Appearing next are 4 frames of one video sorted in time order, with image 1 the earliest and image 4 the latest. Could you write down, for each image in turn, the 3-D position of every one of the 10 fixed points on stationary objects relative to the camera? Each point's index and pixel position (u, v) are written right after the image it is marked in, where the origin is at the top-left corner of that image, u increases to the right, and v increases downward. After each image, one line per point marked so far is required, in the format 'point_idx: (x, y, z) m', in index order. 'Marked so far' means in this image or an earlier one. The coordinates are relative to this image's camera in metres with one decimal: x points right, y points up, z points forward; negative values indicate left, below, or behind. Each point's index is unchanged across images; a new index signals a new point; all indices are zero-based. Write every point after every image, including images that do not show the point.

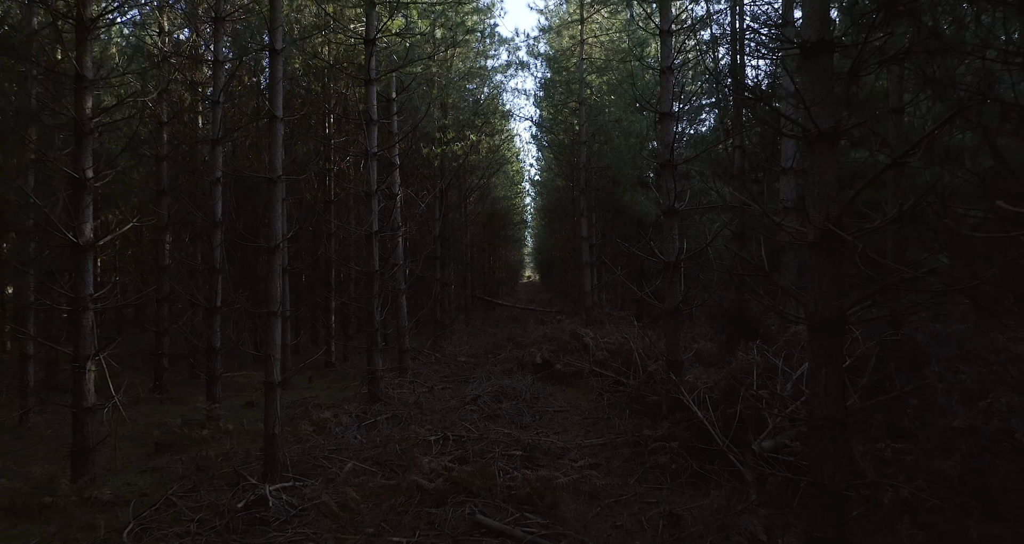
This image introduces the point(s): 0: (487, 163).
0: (-0.6, +2.7, +15.5) m
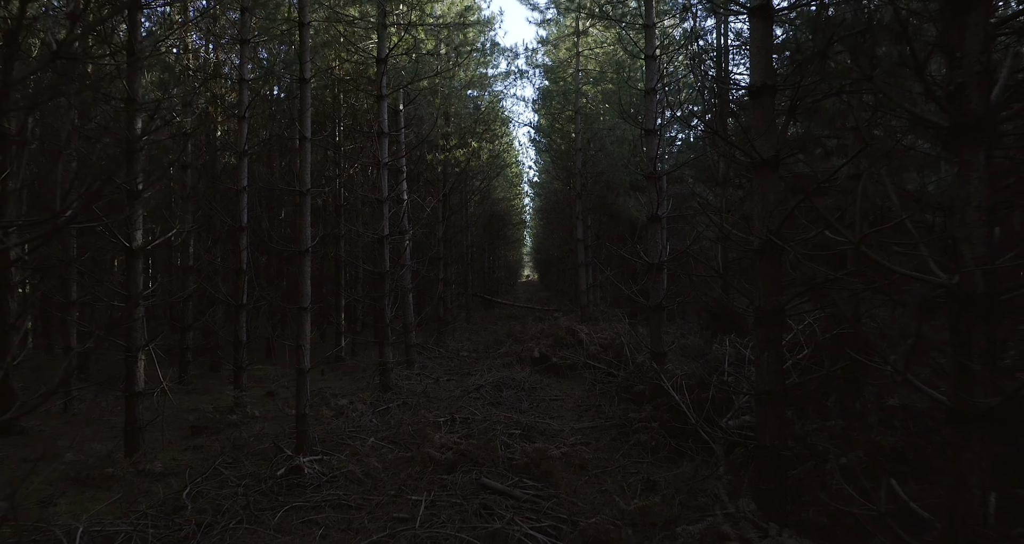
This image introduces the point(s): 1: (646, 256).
0: (-0.6, +2.7, +16.2) m
1: (+1.7, +0.2, +7.7) m
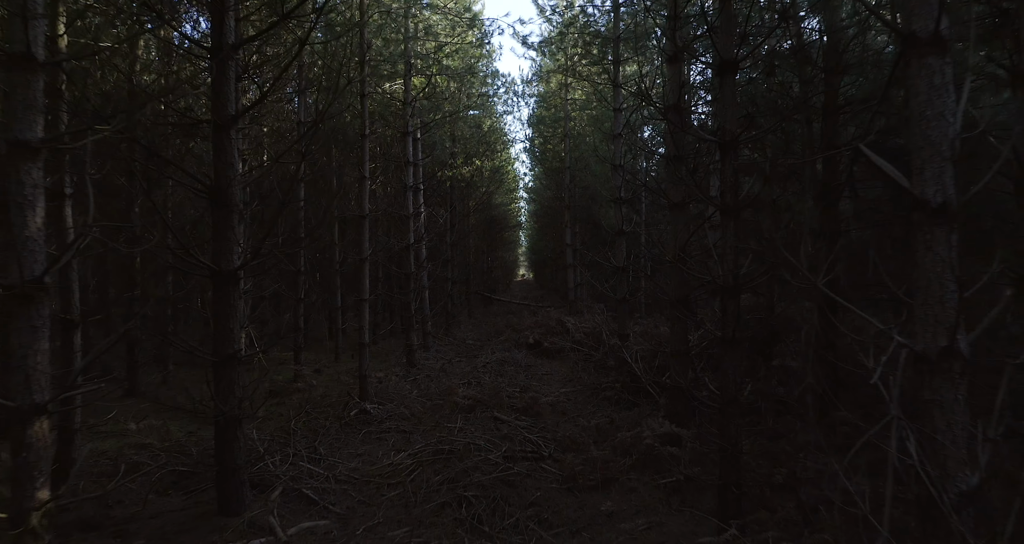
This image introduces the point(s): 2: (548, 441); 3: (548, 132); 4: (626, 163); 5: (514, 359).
0: (-0.7, +2.7, +18.5) m
1: (+1.7, +0.2, +10.1) m
2: (+0.4, -1.7, +6.3) m
3: (+1.0, +3.8, +16.7) m
4: (+1.9, +1.8, +10.1) m
5: (0.0, -1.6, +11.4) m
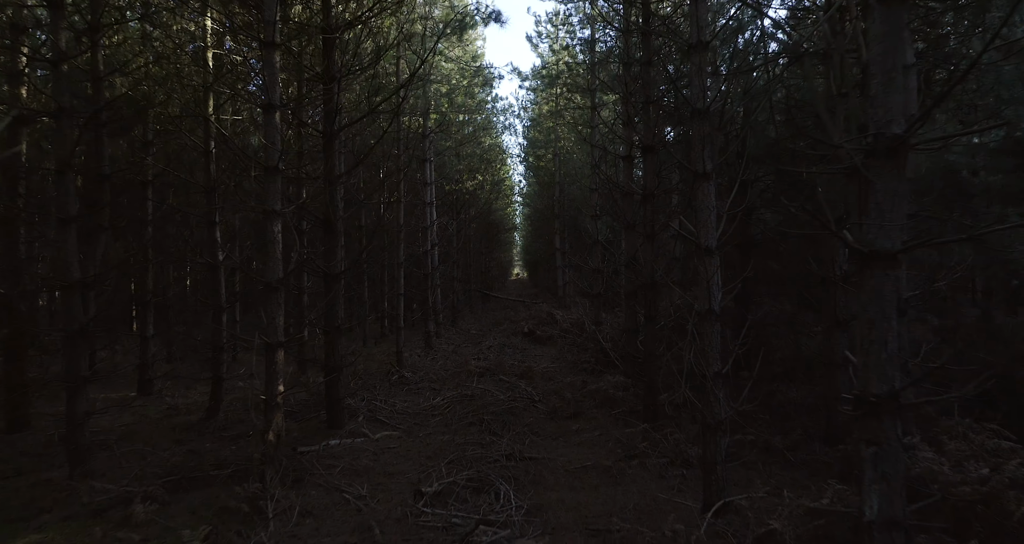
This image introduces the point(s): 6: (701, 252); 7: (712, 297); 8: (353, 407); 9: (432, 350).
0: (-0.8, +2.7, +21.2) m
1: (+1.7, +0.2, +12.7) m
2: (+0.4, -1.7, +9.0) m
3: (+0.9, +3.8, +19.4) m
4: (+1.8, +1.8, +12.8) m
5: (0.0, -1.6, +14.1) m
6: (+1.5, +0.2, +4.9) m
7: (+1.6, -0.2, +4.8) m
8: (-2.0, -1.7, +7.8) m
9: (-1.7, -1.7, +13.4) m
